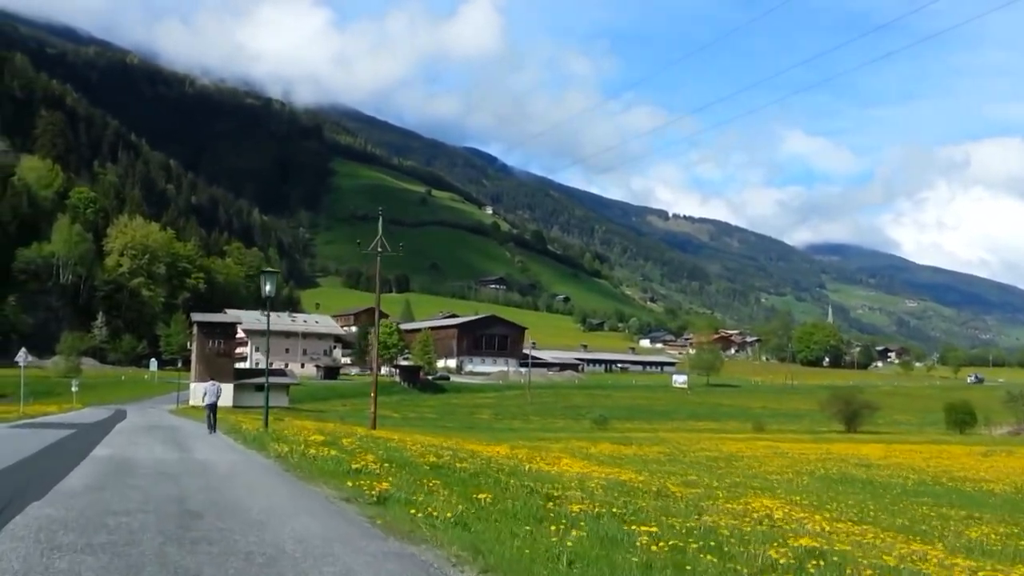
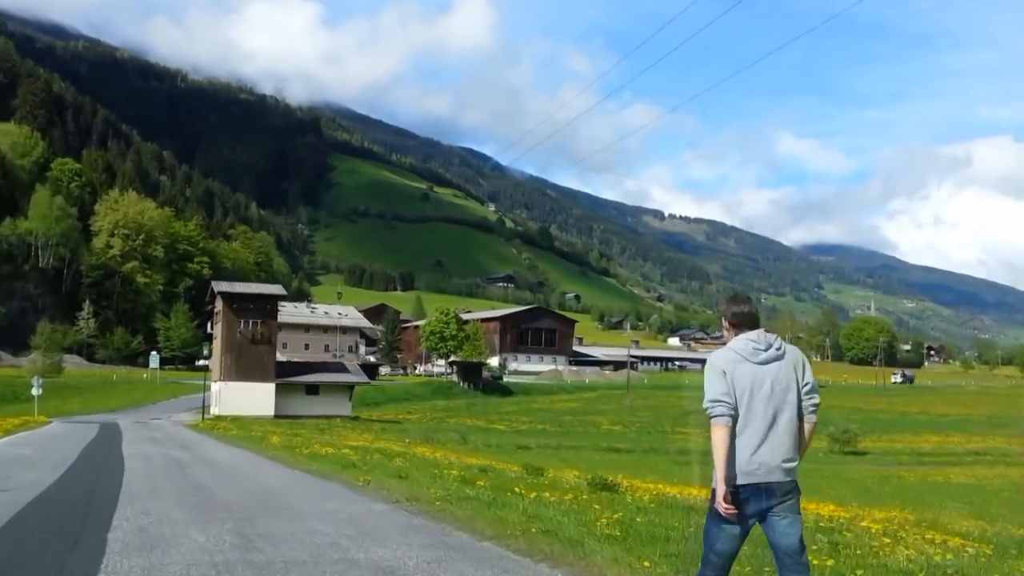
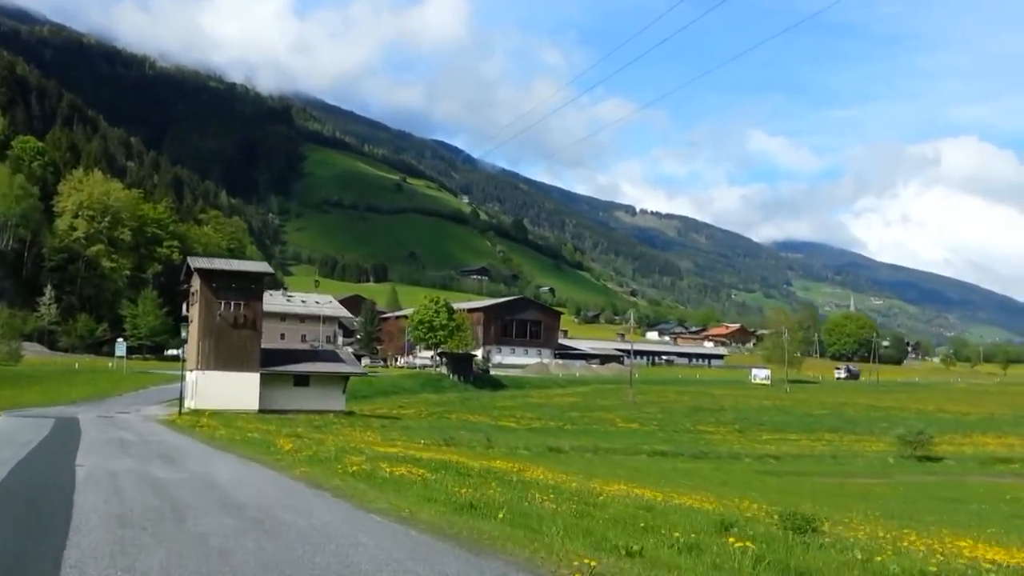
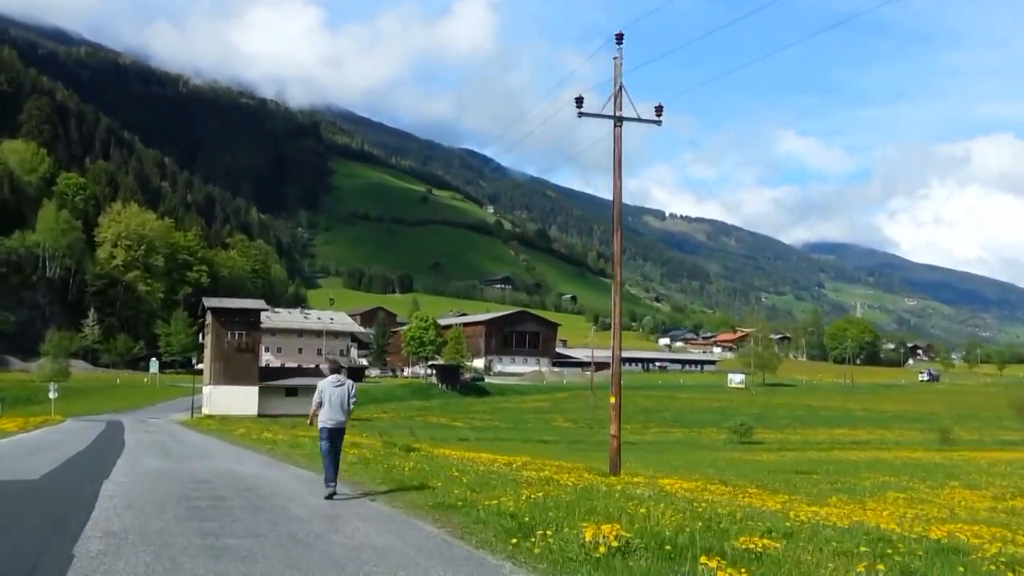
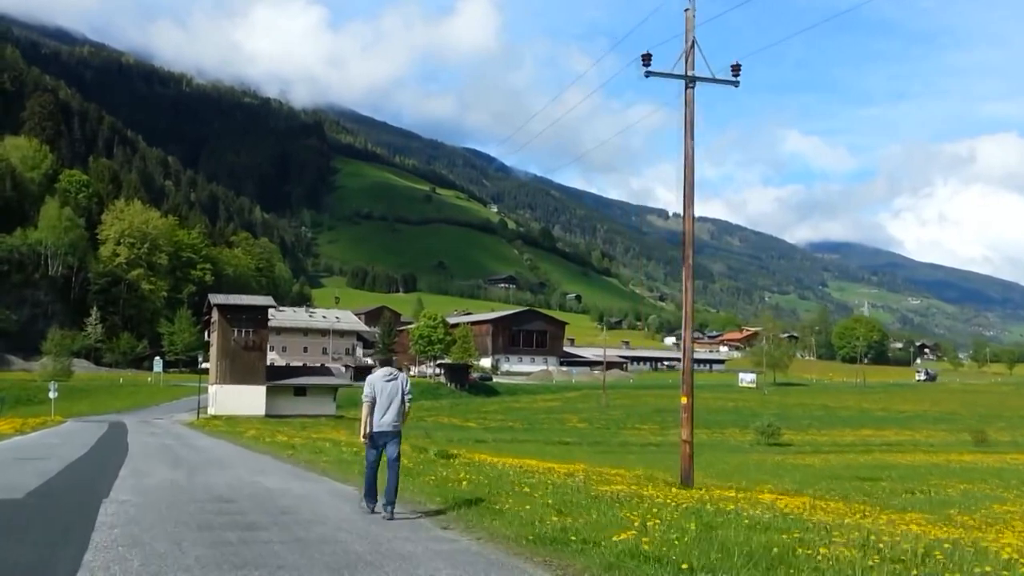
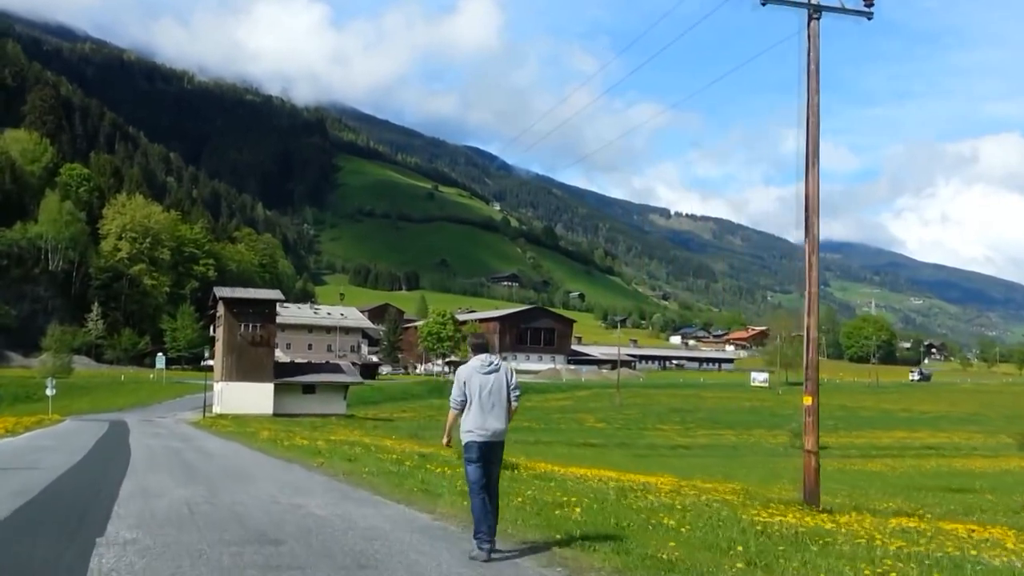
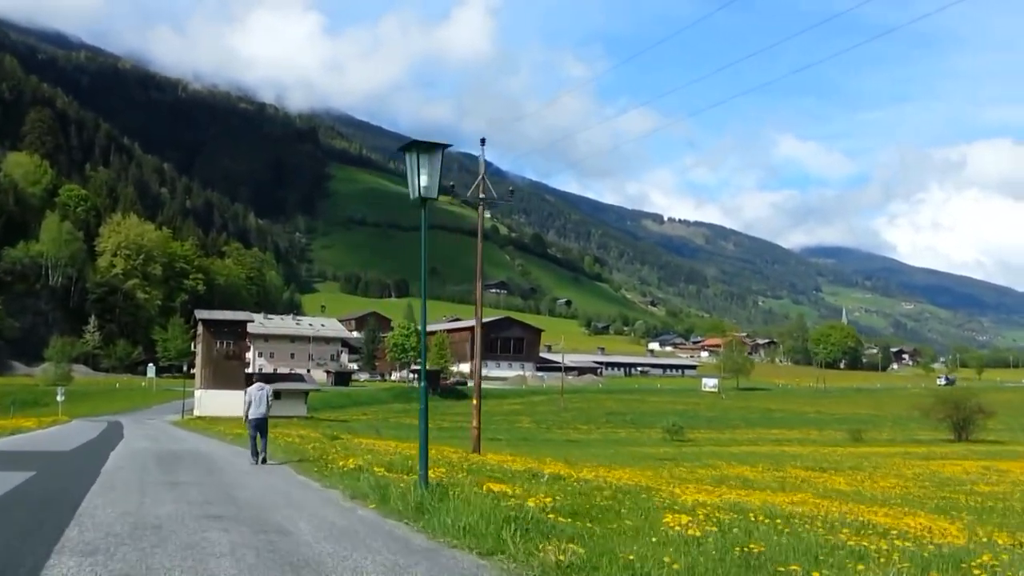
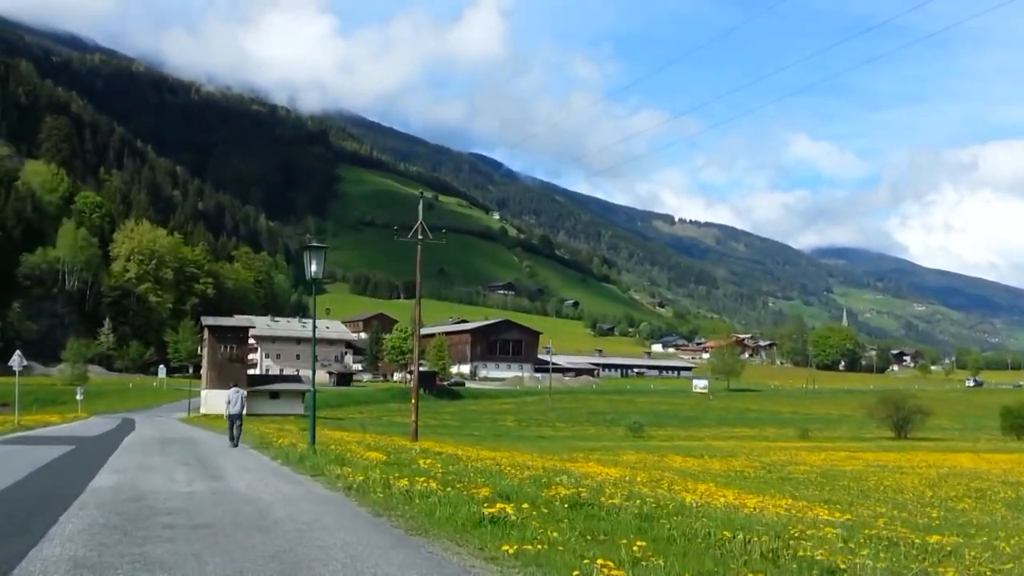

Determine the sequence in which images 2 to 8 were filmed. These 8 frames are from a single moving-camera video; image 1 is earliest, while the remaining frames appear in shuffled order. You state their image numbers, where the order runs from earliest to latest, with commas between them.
8, 7, 4, 5, 6, 2, 3
